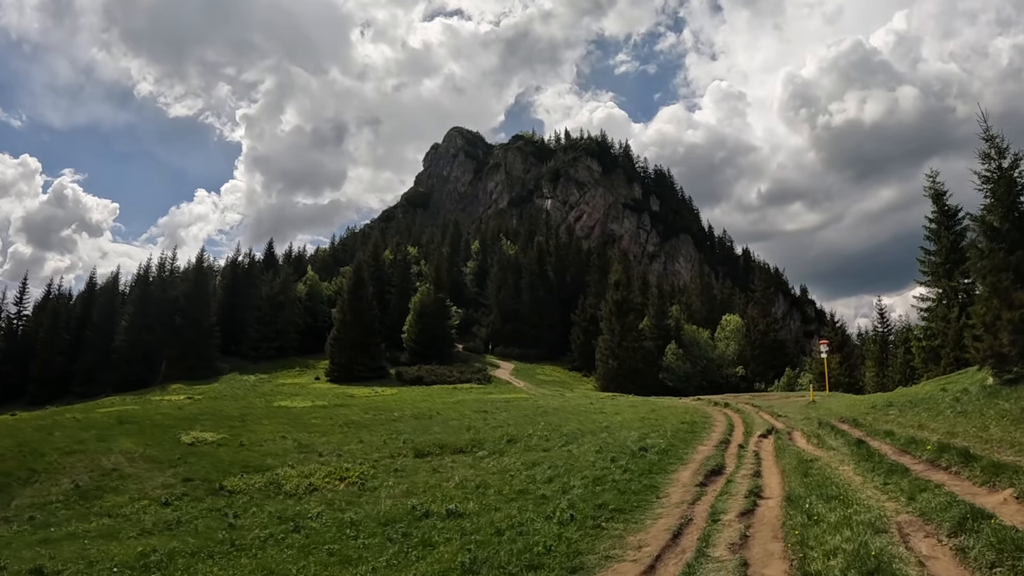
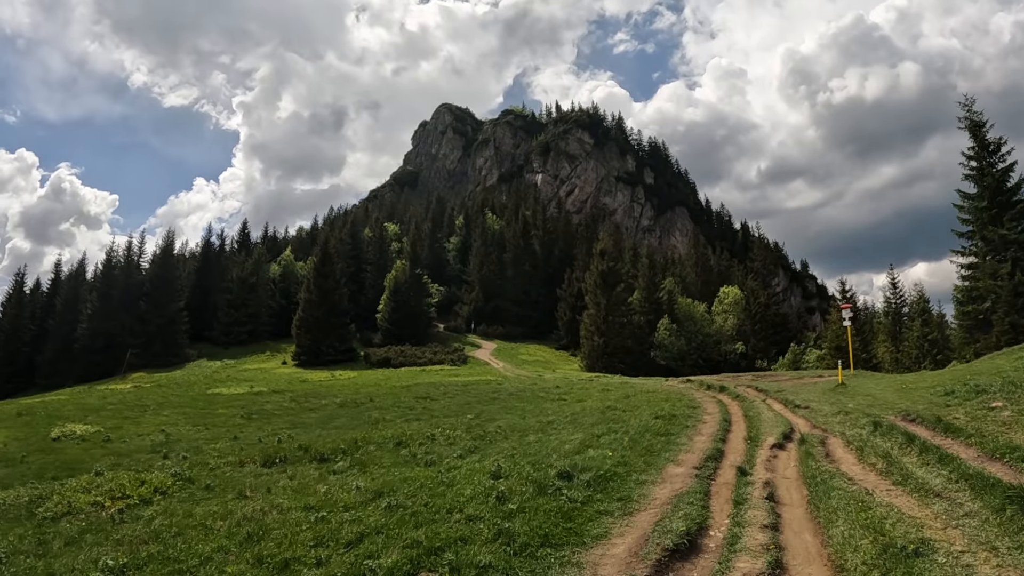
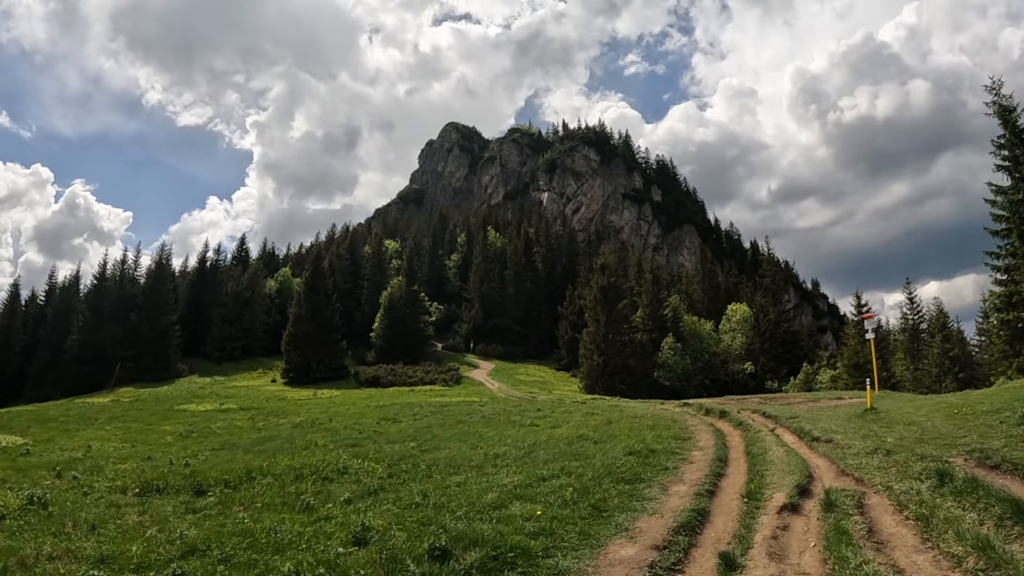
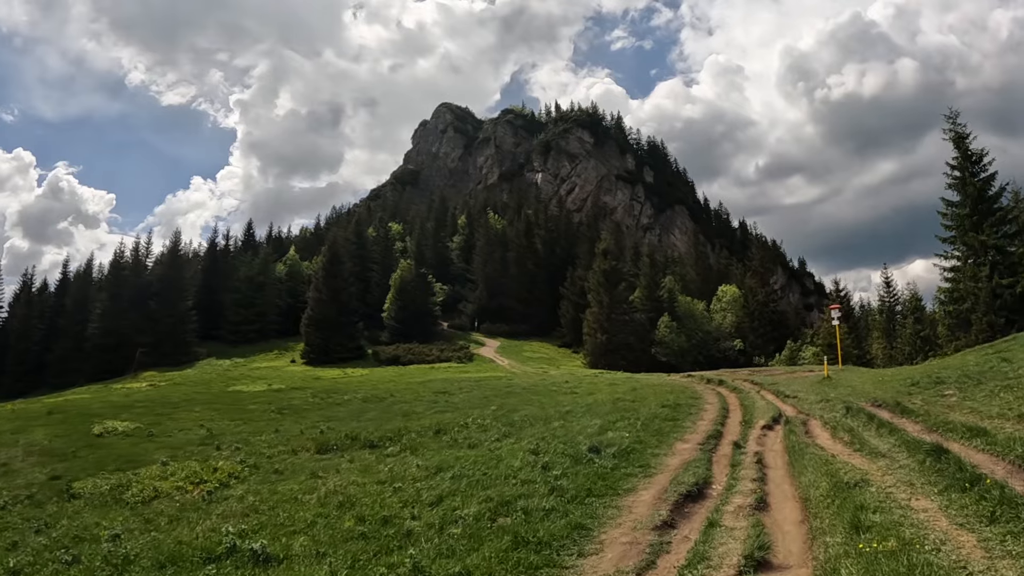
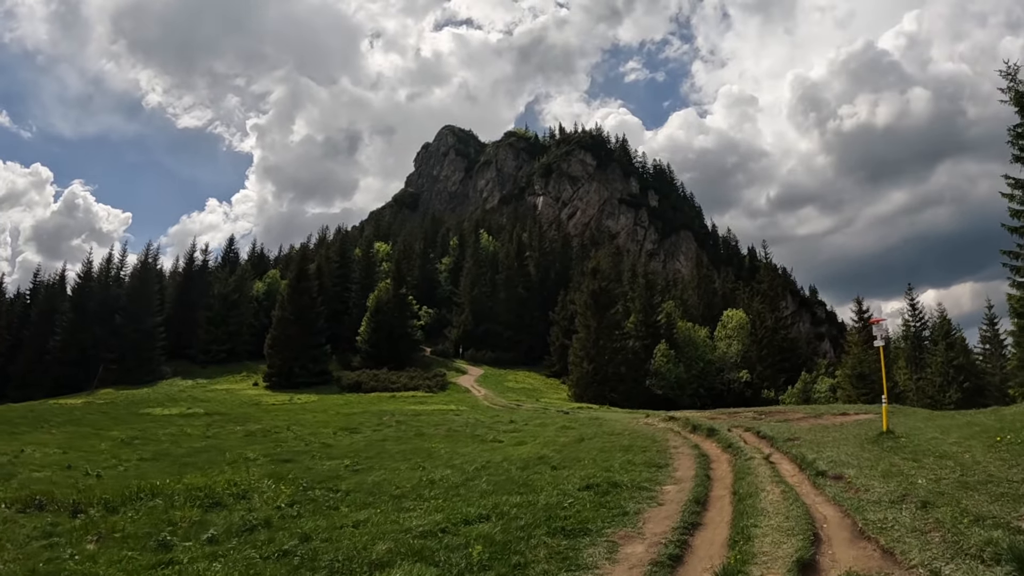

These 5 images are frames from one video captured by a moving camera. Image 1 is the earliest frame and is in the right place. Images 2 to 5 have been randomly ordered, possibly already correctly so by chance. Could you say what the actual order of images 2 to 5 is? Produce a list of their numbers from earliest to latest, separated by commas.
4, 2, 3, 5
